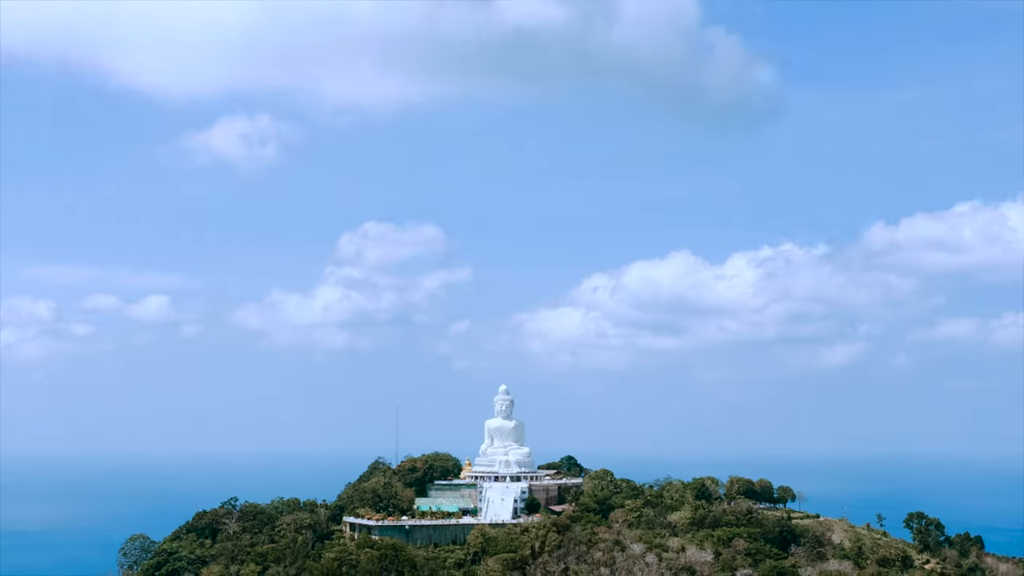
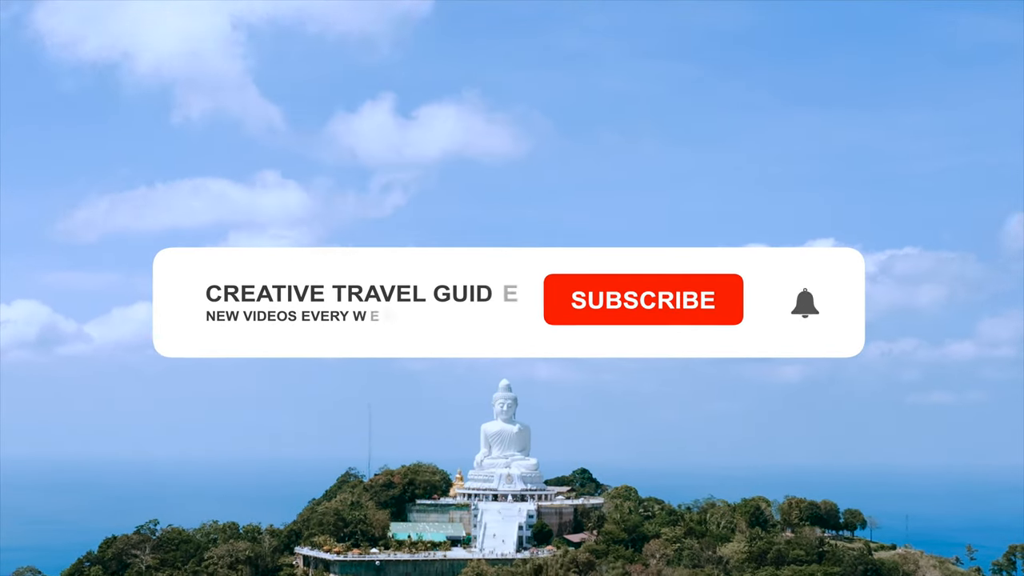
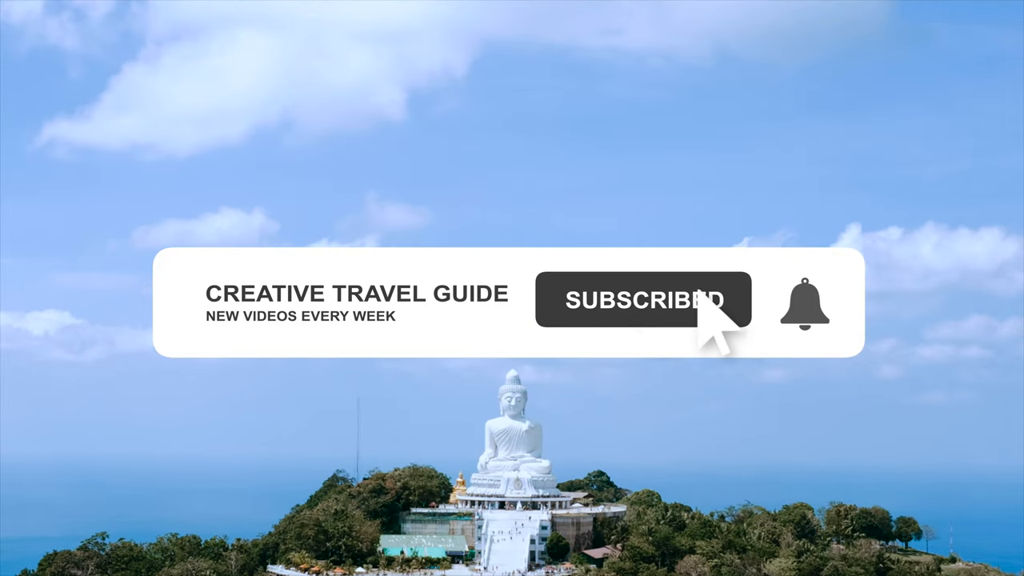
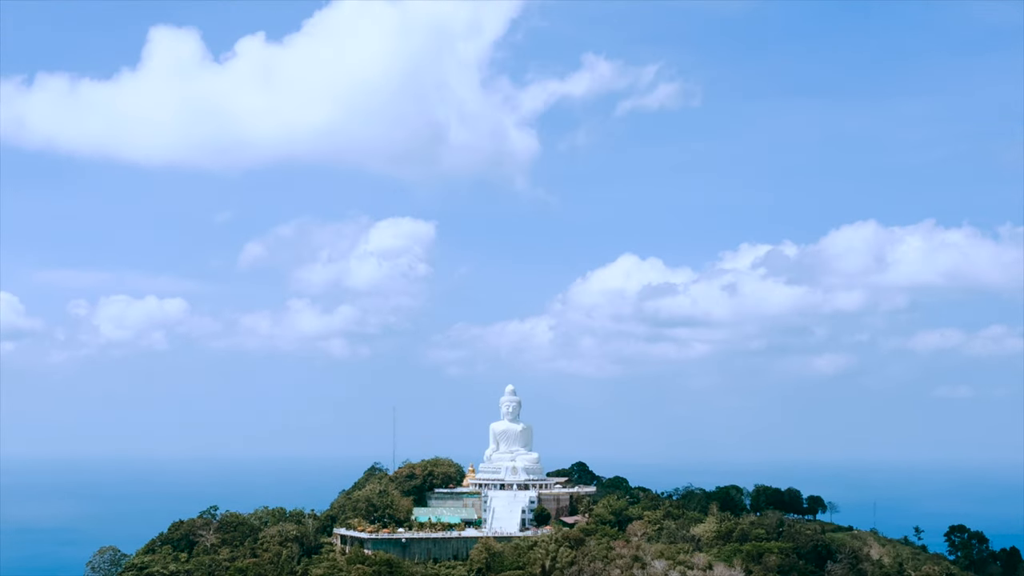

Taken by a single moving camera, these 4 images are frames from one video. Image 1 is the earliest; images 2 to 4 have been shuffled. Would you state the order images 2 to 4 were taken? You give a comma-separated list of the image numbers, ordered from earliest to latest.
4, 2, 3
